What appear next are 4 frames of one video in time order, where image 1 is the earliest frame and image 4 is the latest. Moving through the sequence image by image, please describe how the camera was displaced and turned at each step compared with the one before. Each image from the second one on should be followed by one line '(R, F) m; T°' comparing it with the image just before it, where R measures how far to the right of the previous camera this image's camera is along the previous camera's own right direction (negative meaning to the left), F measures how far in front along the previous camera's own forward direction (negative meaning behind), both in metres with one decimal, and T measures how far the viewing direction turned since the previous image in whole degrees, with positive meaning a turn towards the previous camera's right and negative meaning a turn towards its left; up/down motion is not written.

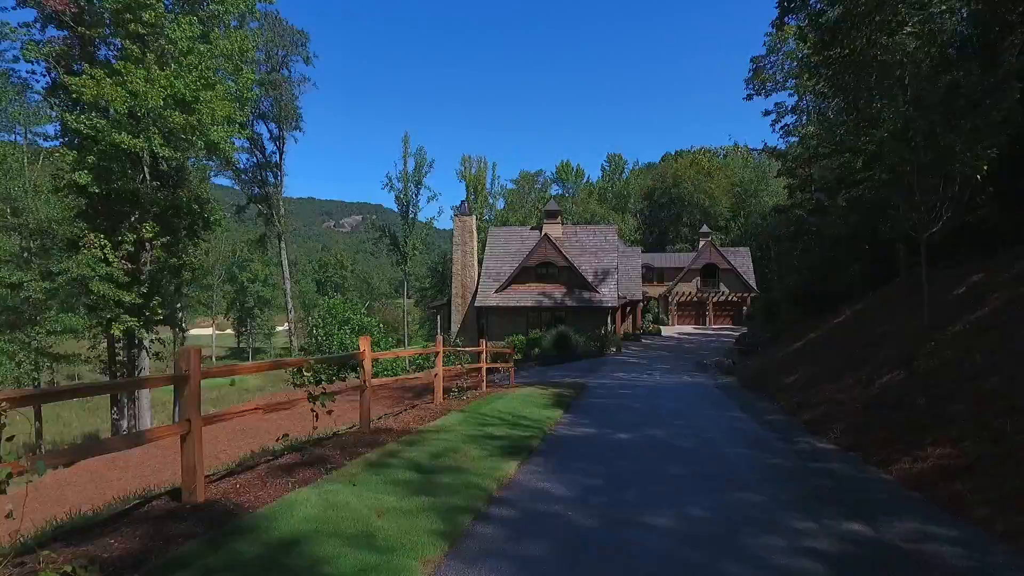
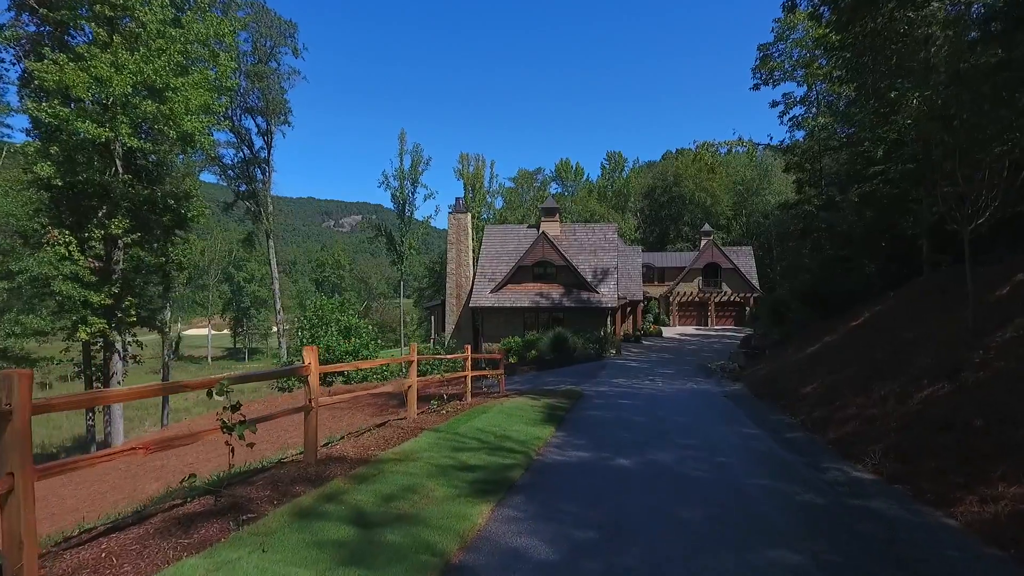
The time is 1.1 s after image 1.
(+0.2, +1.2) m; 0°
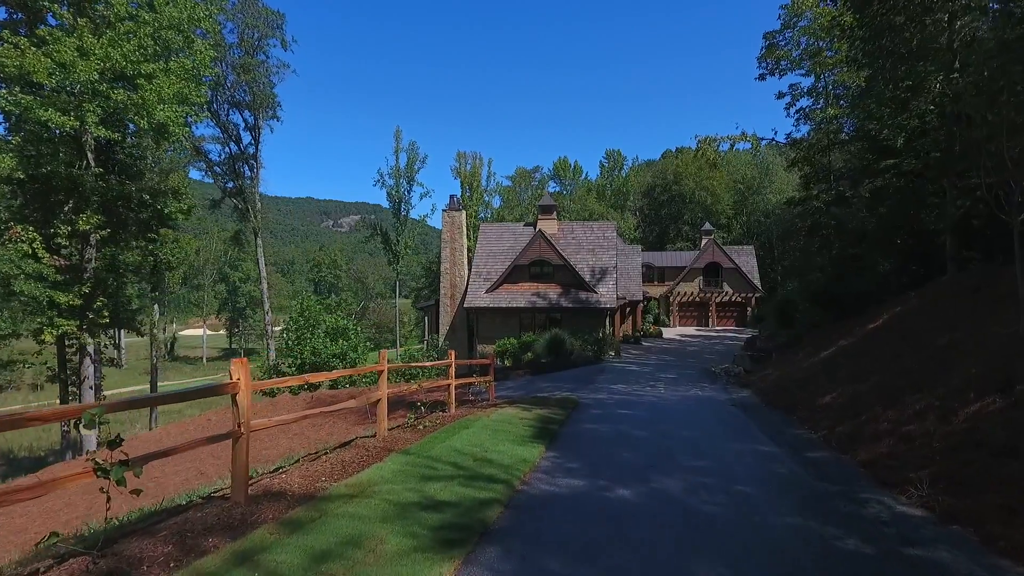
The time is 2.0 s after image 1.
(+0.2, +1.0) m; 0°
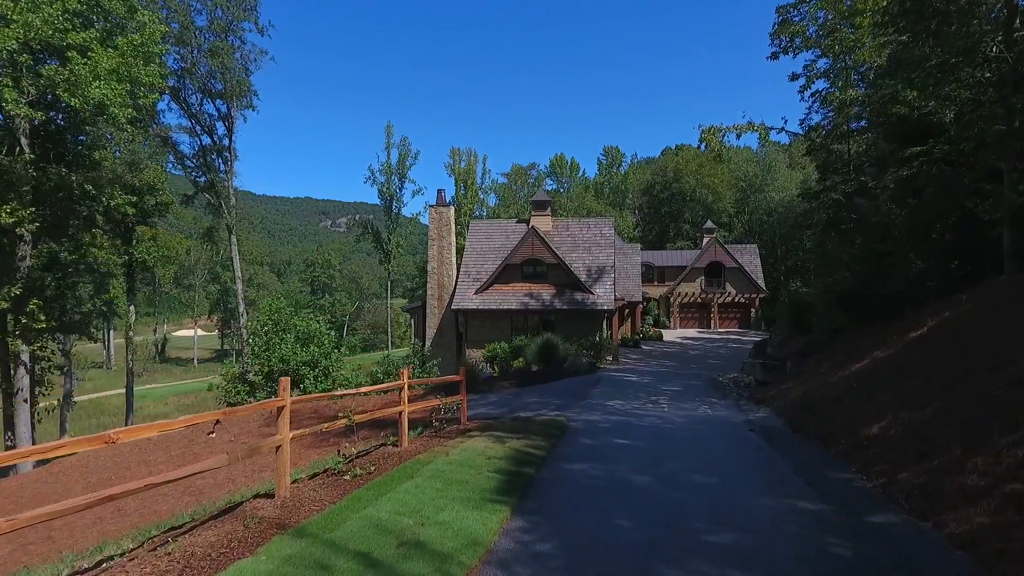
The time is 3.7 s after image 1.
(+0.4, +2.0) m; 0°
